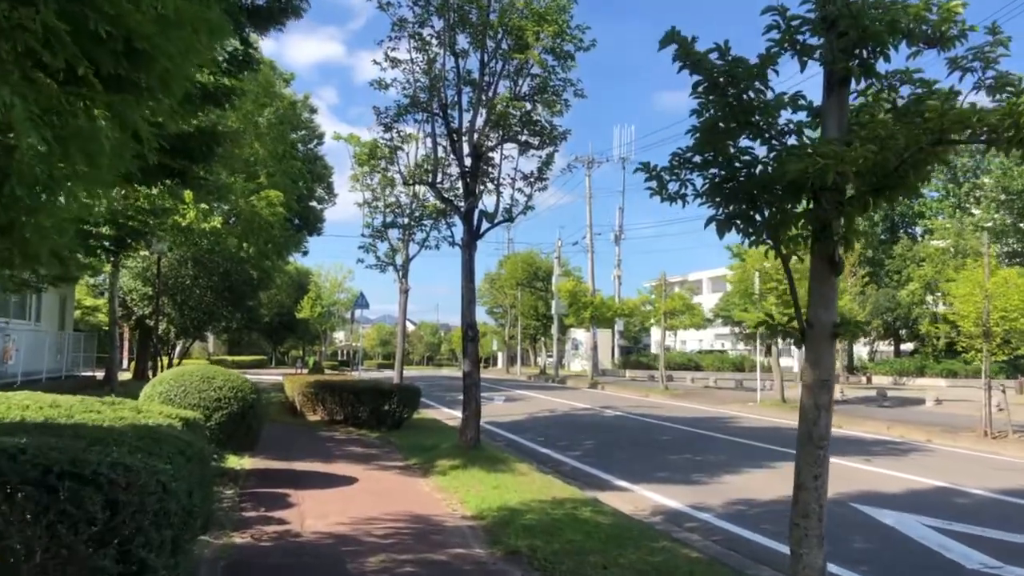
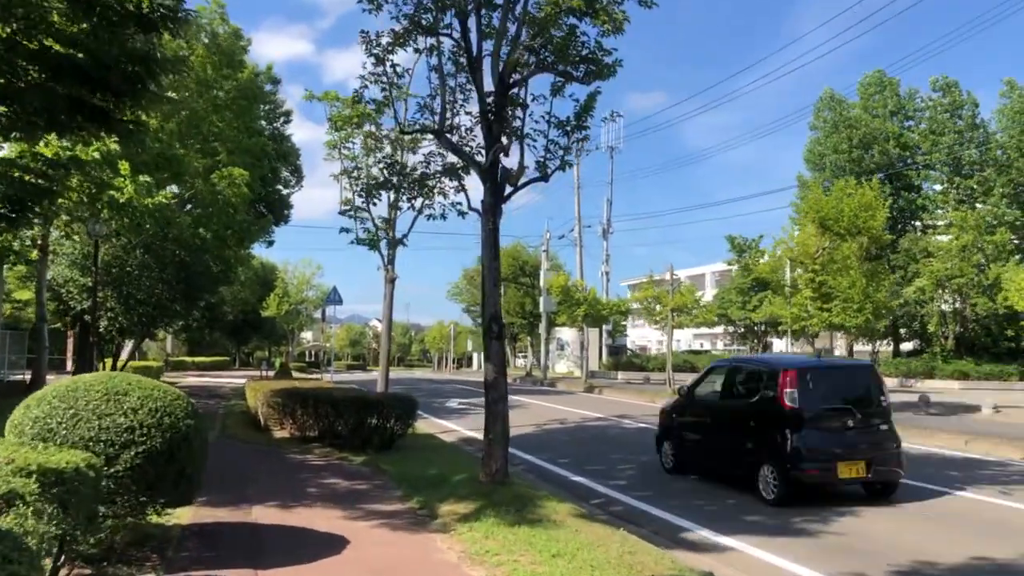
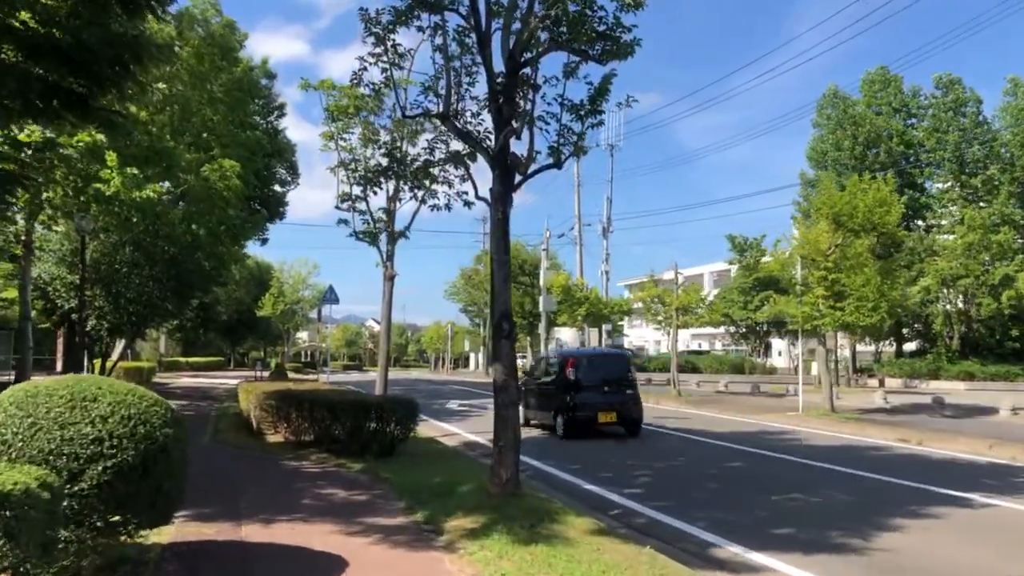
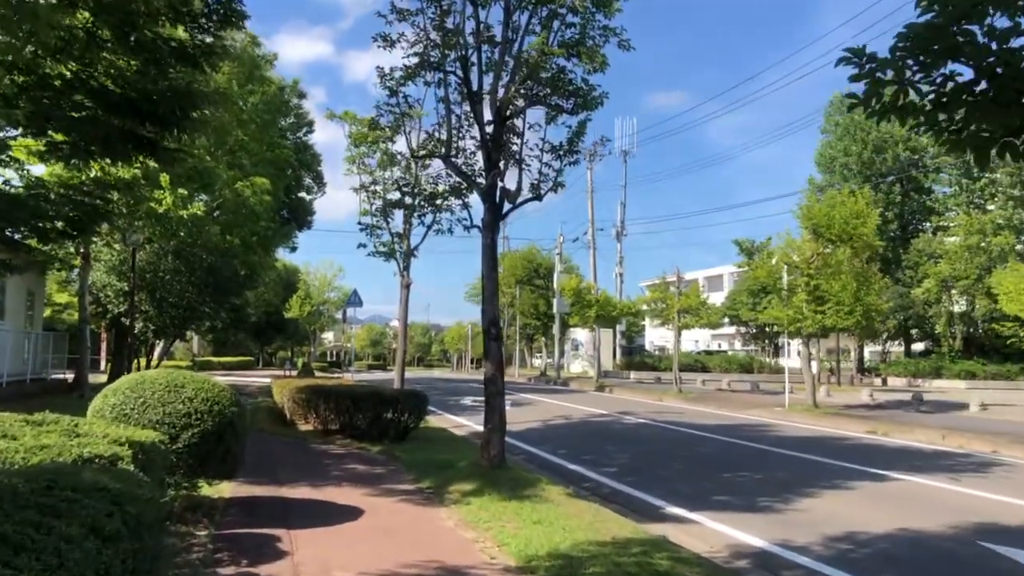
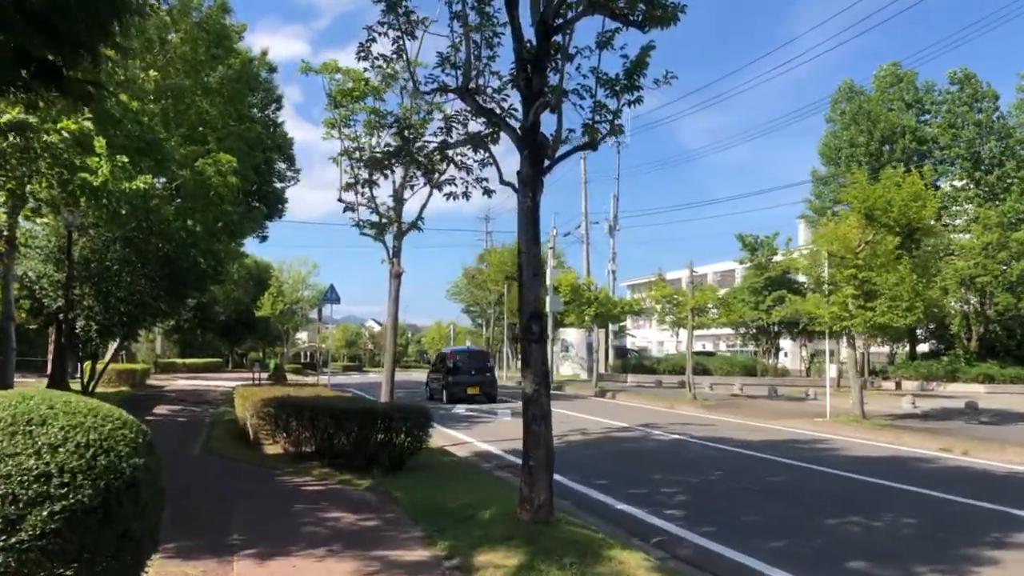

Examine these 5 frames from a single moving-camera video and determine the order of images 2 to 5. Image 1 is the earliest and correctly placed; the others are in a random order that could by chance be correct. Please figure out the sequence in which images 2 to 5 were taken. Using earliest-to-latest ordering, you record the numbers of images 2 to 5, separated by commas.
4, 2, 3, 5
